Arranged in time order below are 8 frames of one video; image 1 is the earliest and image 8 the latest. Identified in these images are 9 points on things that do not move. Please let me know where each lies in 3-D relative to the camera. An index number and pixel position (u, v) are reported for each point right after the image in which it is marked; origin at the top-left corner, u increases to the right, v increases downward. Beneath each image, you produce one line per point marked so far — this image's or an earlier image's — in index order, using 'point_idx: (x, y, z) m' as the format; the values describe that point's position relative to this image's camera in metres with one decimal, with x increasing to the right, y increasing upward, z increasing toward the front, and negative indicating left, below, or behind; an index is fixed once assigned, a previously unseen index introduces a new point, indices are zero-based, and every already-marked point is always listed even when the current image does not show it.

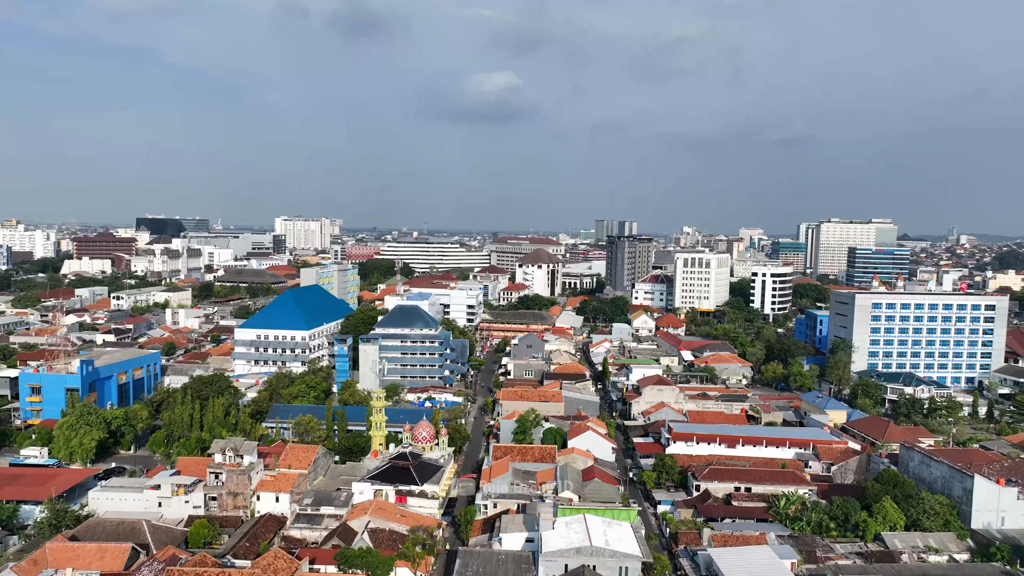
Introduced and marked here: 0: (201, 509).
0: (-10.3, -7.3, +20.0) m
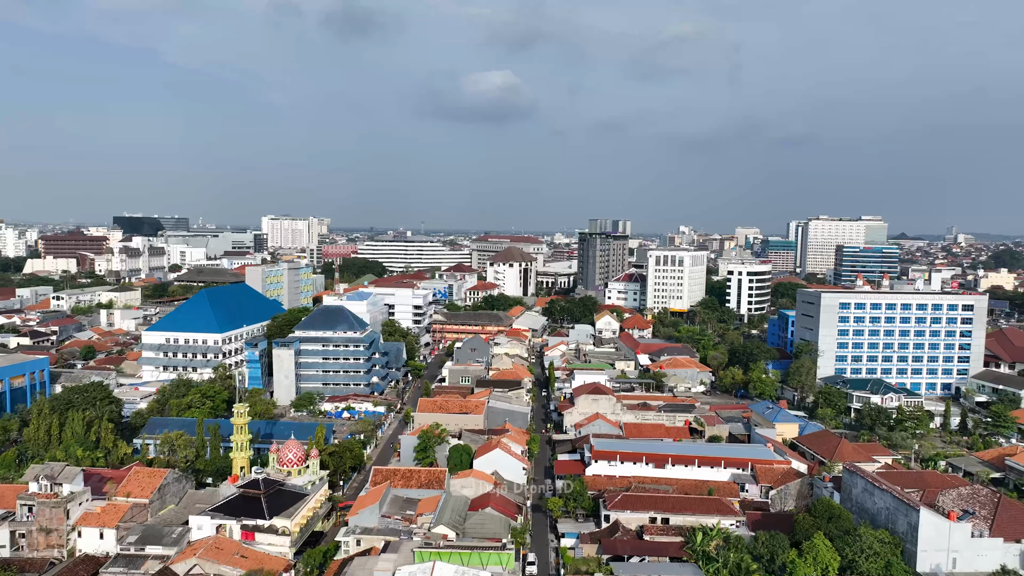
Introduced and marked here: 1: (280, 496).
0: (-14.1, -7.3, +16.9) m
1: (-6.9, -6.2, +18.1) m
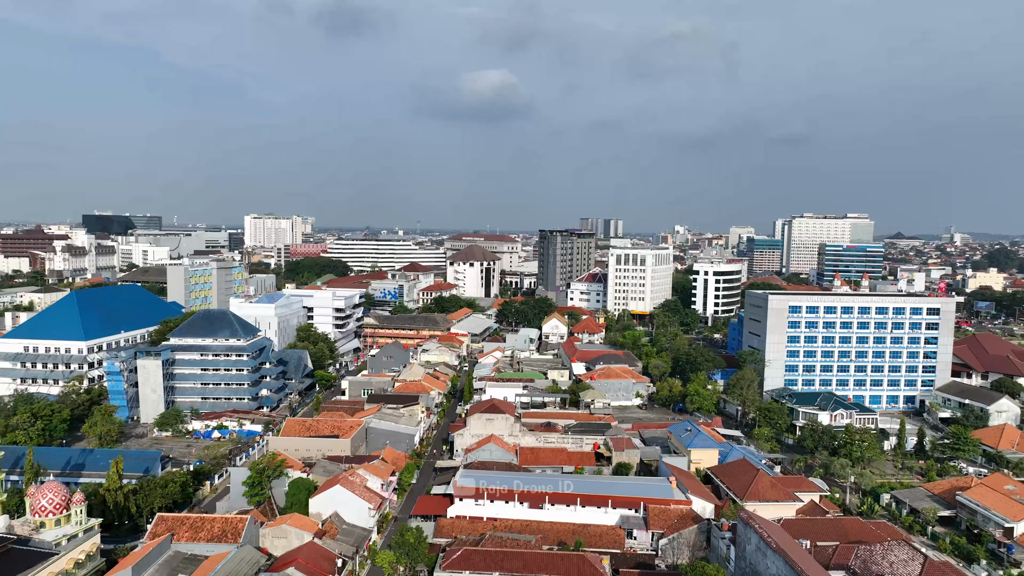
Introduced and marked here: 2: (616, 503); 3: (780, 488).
0: (-18.9, -7.4, +13.0) m
1: (-11.8, -6.3, +14.2) m
2: (+3.2, -6.6, +18.8) m
3: (+8.6, -6.4, +19.5) m
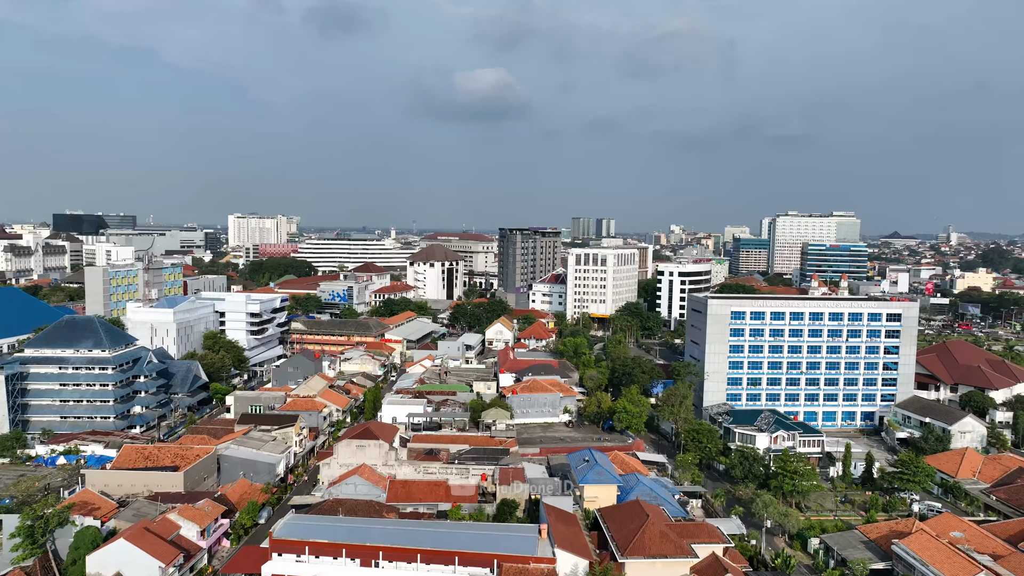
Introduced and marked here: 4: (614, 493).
0: (-23.3, -7.6, +9.4) m
1: (-16.1, -6.5, +10.7) m
2: (-1.2, -6.8, +15.3) m
3: (+4.2, -6.6, +16.0) m
4: (+3.2, -6.5, +19.2) m
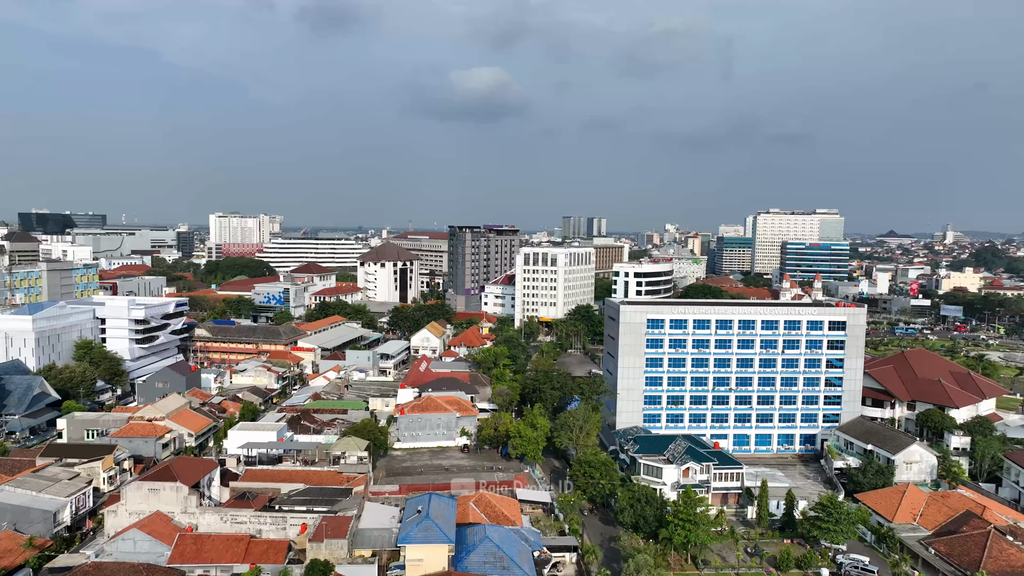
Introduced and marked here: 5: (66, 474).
0: (-28.2, -7.8, +5.5) m
1: (-21.0, -6.7, +6.7) m
2: (-6.1, -7.0, +11.3) m
3: (-0.7, -6.8, +12.0) m
4: (-1.7, -6.7, +15.2) m
5: (-14.3, -6.0, +19.6) m
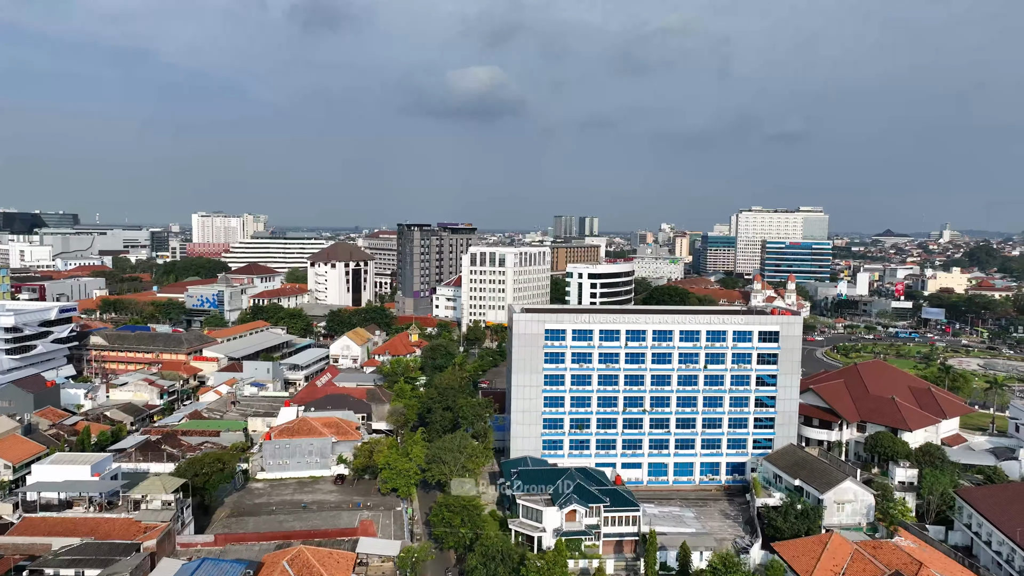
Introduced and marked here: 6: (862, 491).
0: (-32.7, -8.1, +1.9) m
1: (-25.5, -7.0, +3.1) m
2: (-10.5, -7.3, +7.7) m
3: (-5.1, -7.0, +8.4) m
4: (-6.1, -6.9, +11.6) m
5: (-18.7, -6.2, +16.0) m
6: (+10.8, -6.3, +18.7) m
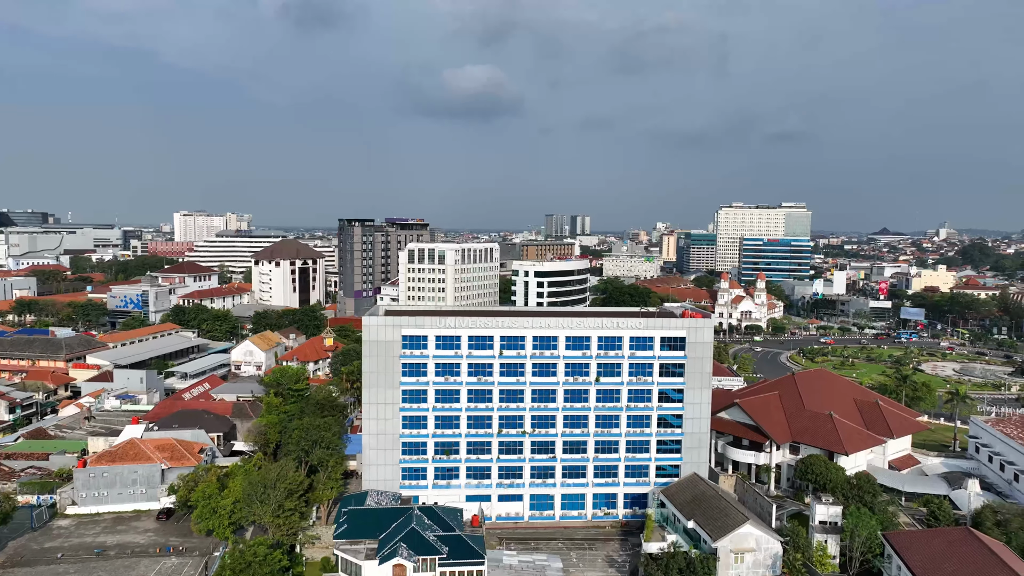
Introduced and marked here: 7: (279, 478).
0: (-37.1, -8.1, -1.8) m
1: (-29.9, -7.0, -0.5) m
2: (-15.0, -7.2, +4.1) m
3: (-9.6, -7.0, +4.8) m
4: (-10.6, -6.8, +8.0) m
5: (-23.2, -6.2, +12.4) m
6: (+6.3, -6.2, +15.1) m
7: (-6.1, -5.2, +17.0) m
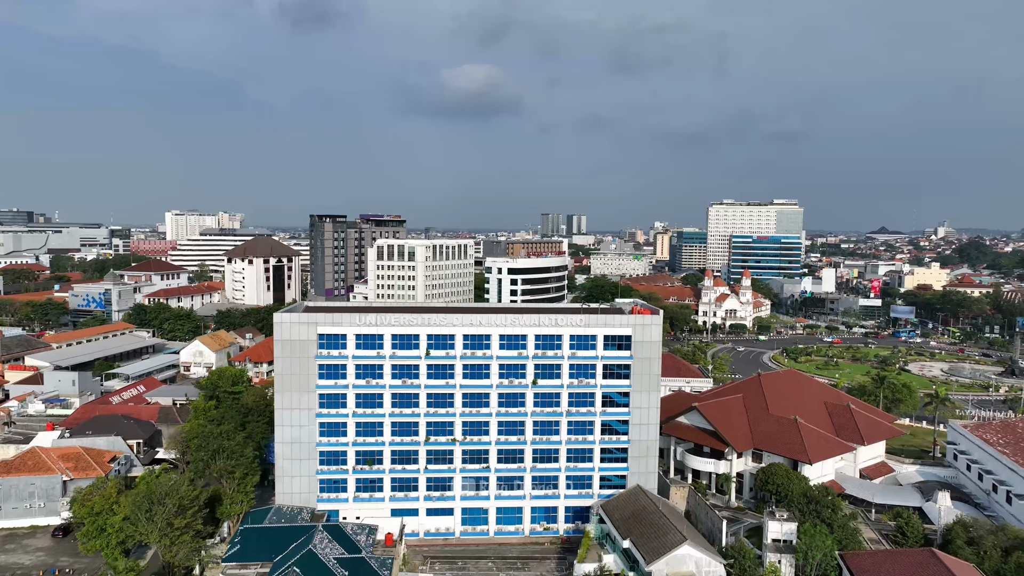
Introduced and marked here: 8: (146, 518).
0: (-39.1, -8.0, -3.4) m
1: (-31.9, -6.9, -2.2) m
2: (-17.0, -7.1, +2.5) m
3: (-11.6, -6.8, +3.2) m
4: (-12.6, -6.7, +6.4) m
5: (-25.2, -6.1, +10.7) m
6: (+4.3, -6.0, +13.4) m
7: (-8.1, -5.1, +15.4) m
8: (-8.4, -5.5, +14.7) m
